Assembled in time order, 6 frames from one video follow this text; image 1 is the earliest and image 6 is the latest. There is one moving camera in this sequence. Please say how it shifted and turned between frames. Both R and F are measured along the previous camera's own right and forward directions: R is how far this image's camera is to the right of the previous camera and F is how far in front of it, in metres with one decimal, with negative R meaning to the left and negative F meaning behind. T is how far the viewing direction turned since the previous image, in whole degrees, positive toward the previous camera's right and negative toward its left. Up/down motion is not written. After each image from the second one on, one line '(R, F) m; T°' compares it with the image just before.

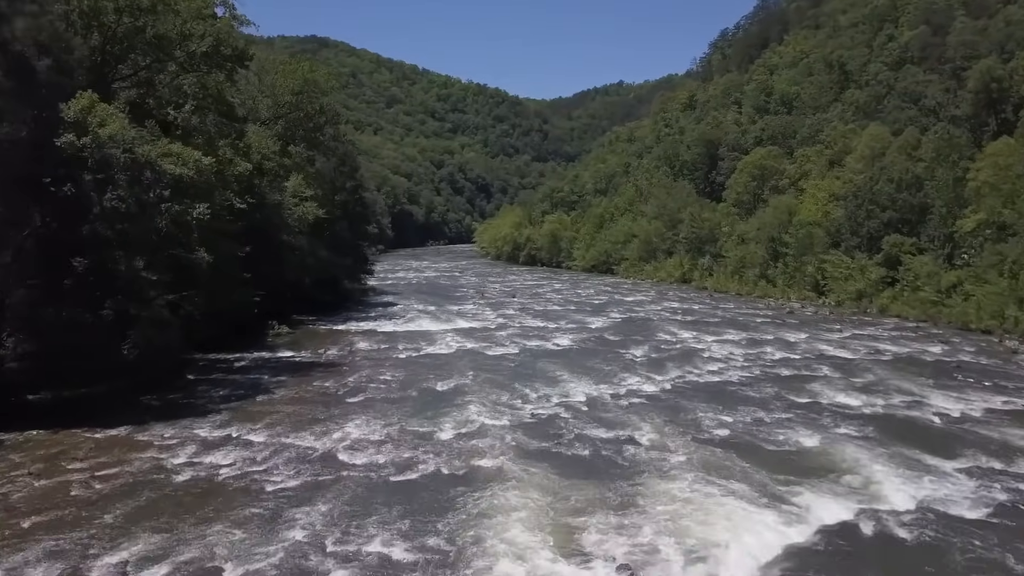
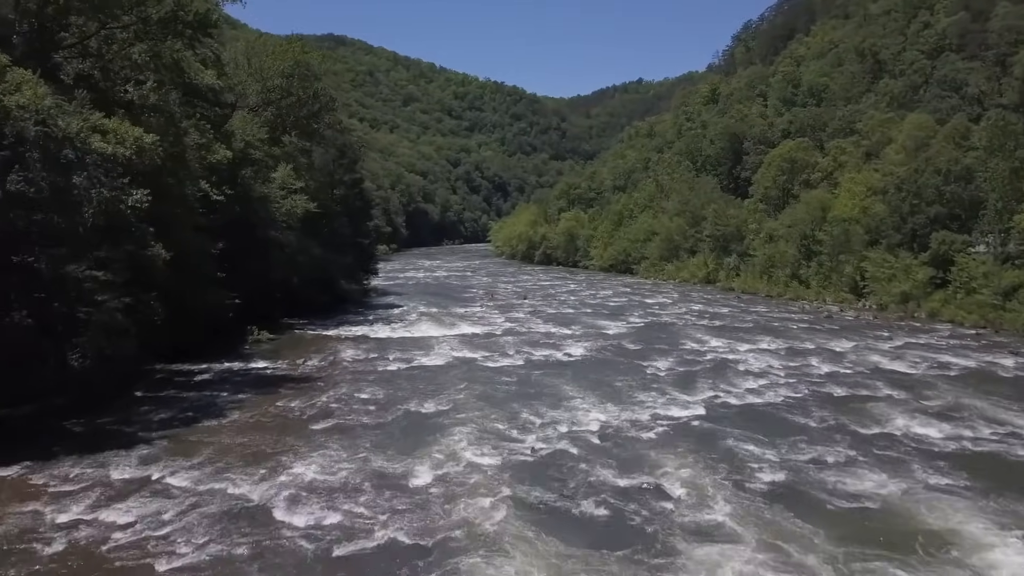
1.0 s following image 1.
(+0.4, +3.5) m; -1°
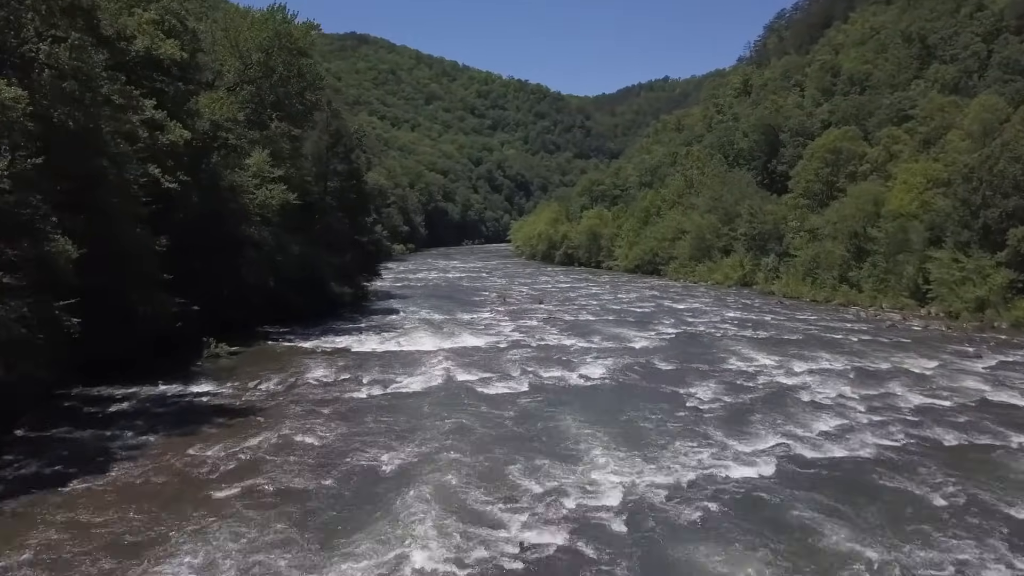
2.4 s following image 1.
(+0.5, +4.8) m; -2°
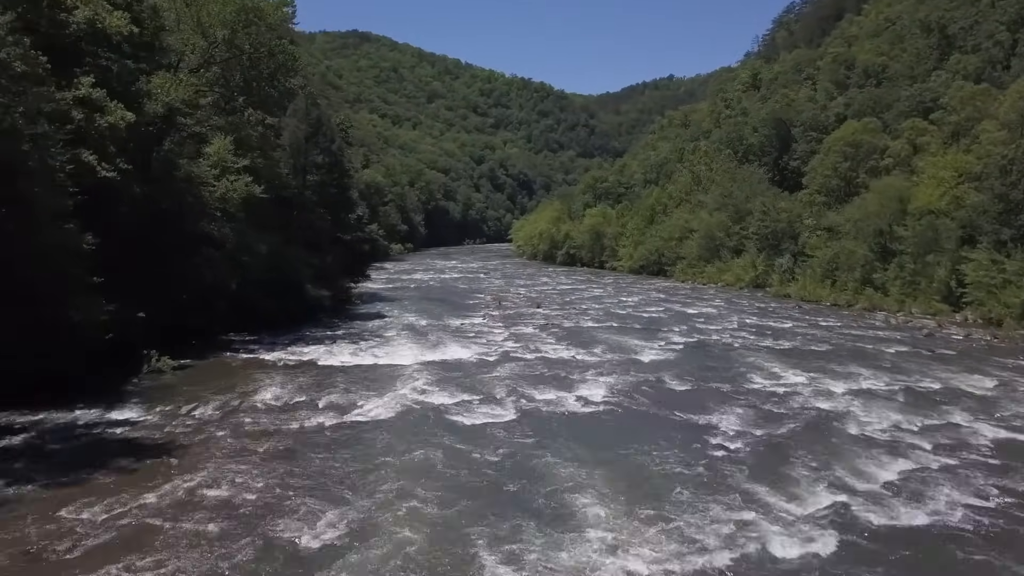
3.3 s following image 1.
(+0.4, +3.2) m; 0°
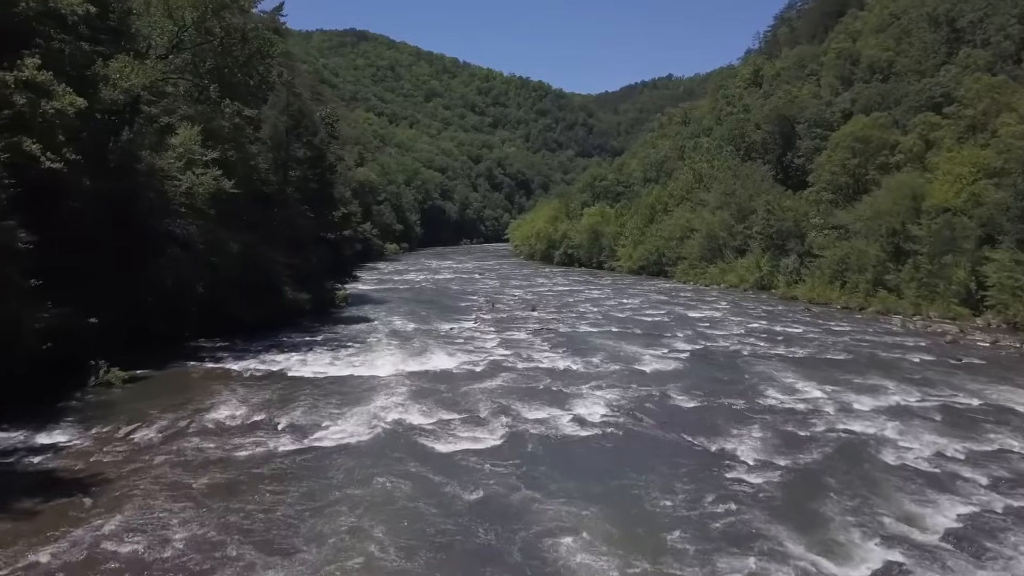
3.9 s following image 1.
(+0.2, +2.1) m; 0°
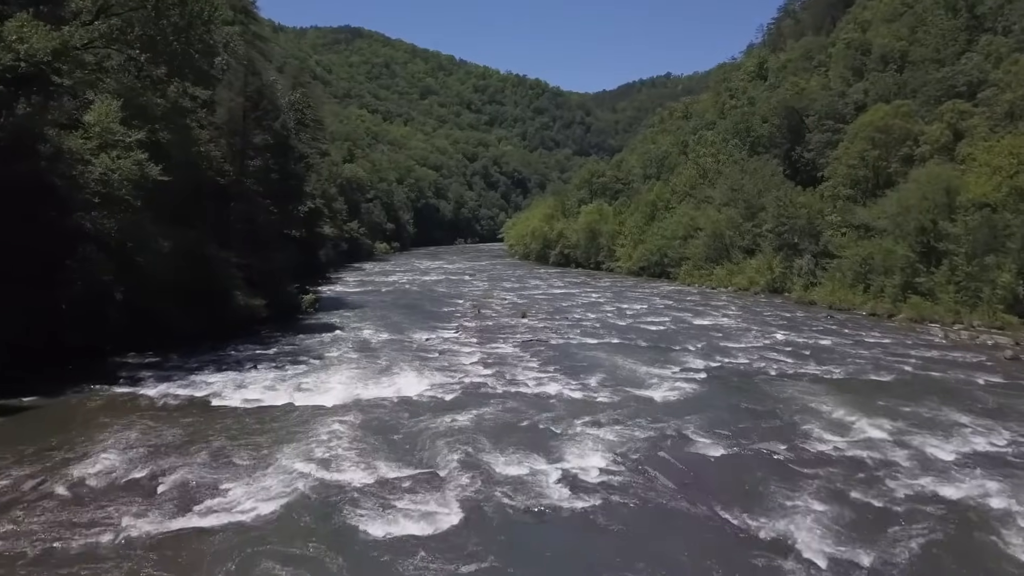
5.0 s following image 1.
(+0.4, +4.0) m; 0°
